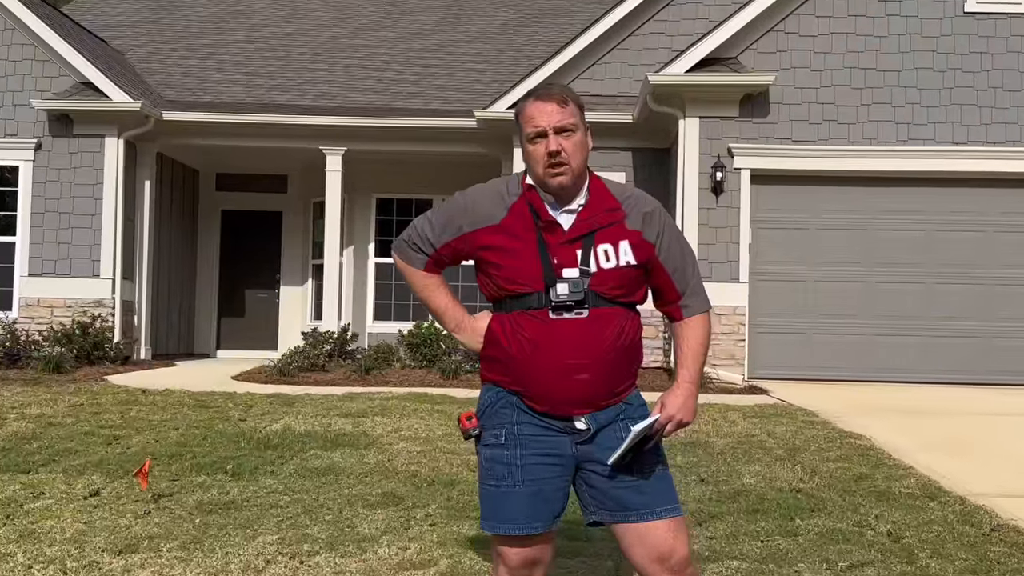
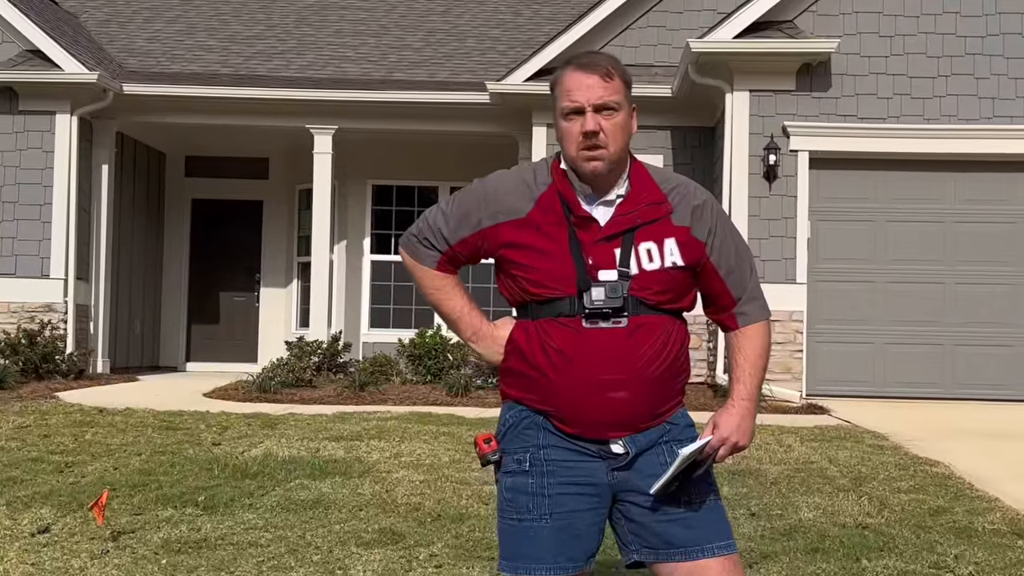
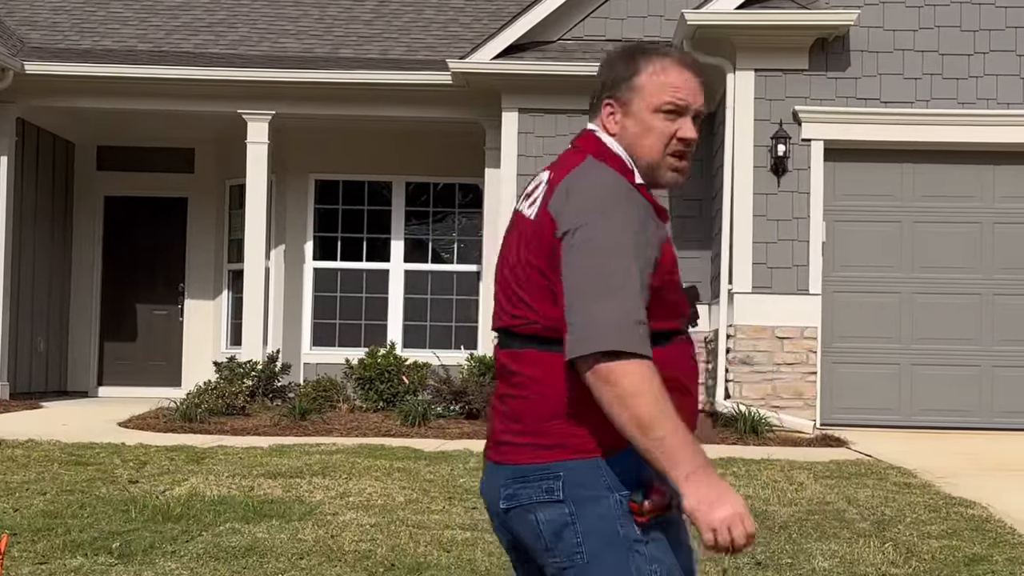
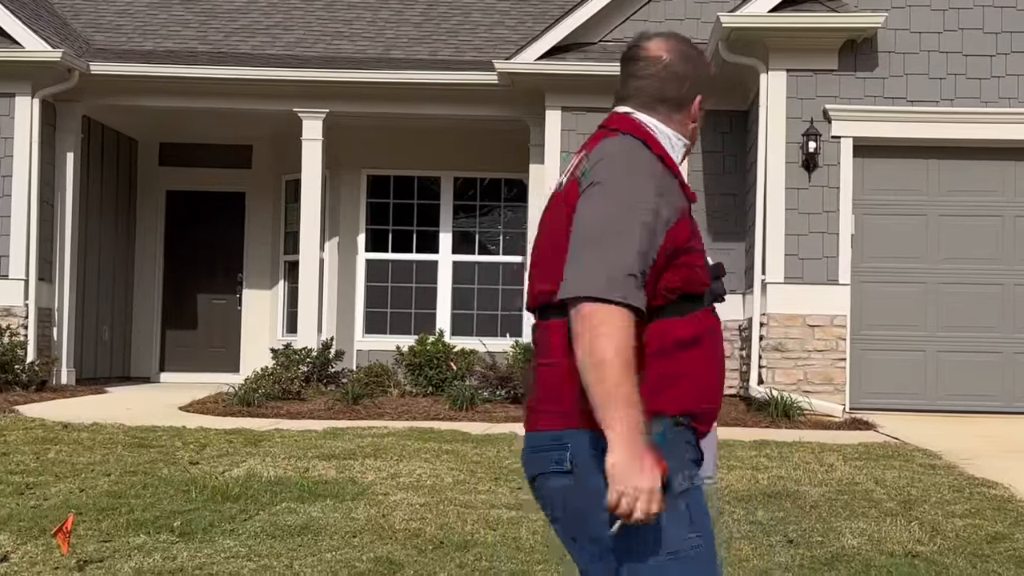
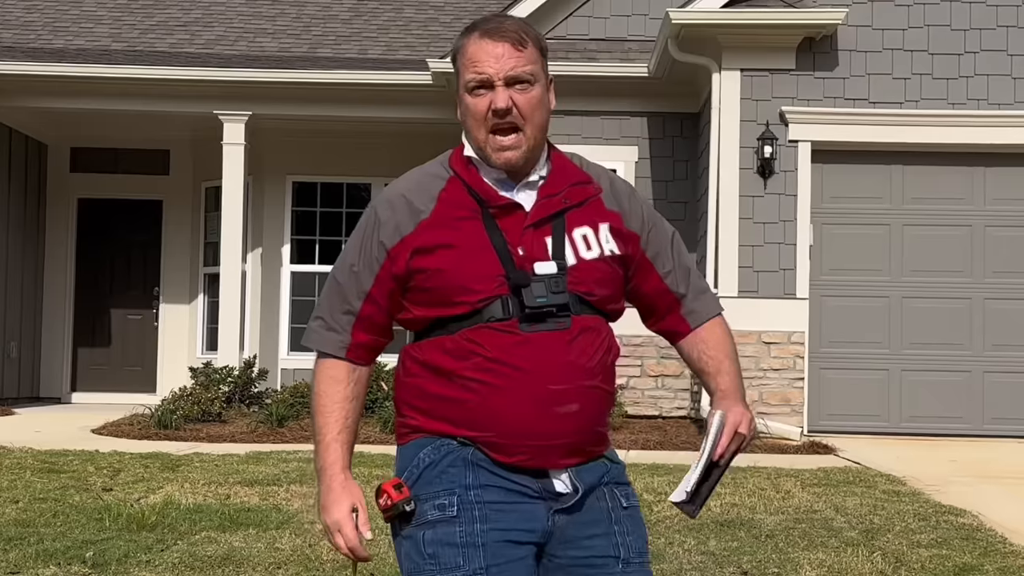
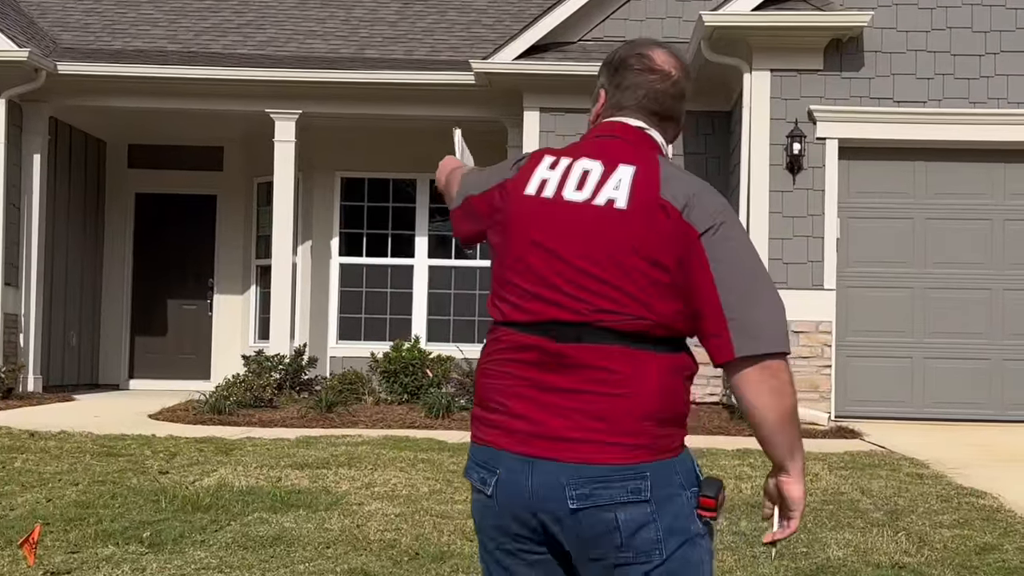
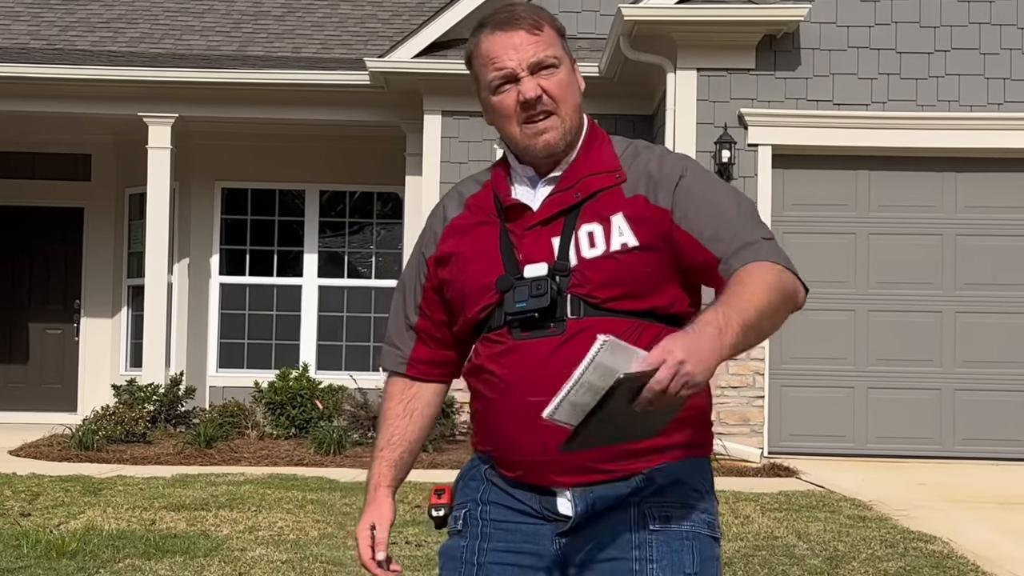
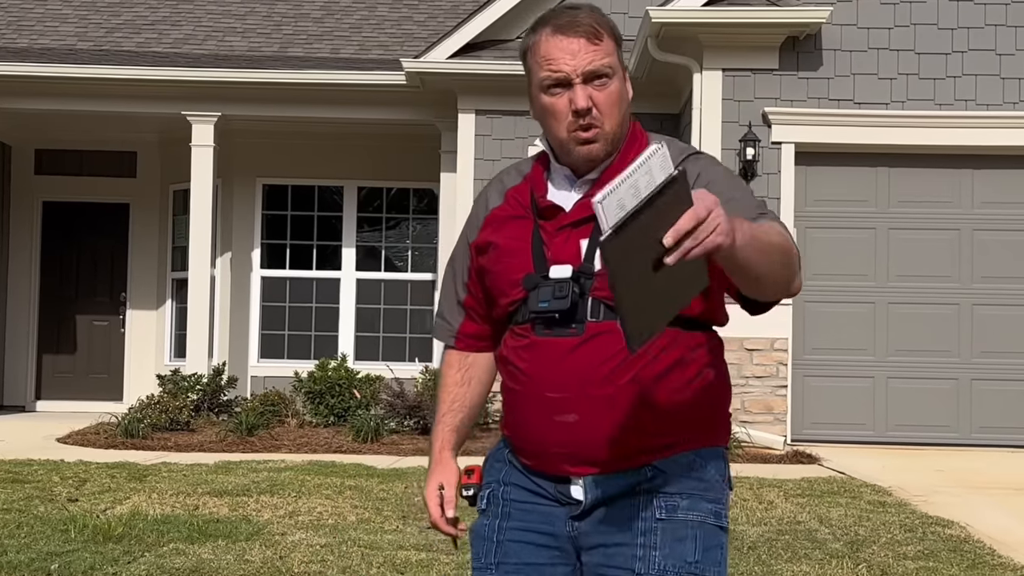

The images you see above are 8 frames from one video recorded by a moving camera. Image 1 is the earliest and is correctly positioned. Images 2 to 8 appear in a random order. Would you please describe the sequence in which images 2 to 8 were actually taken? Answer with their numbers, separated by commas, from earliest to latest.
2, 4, 6, 3, 5, 8, 7
